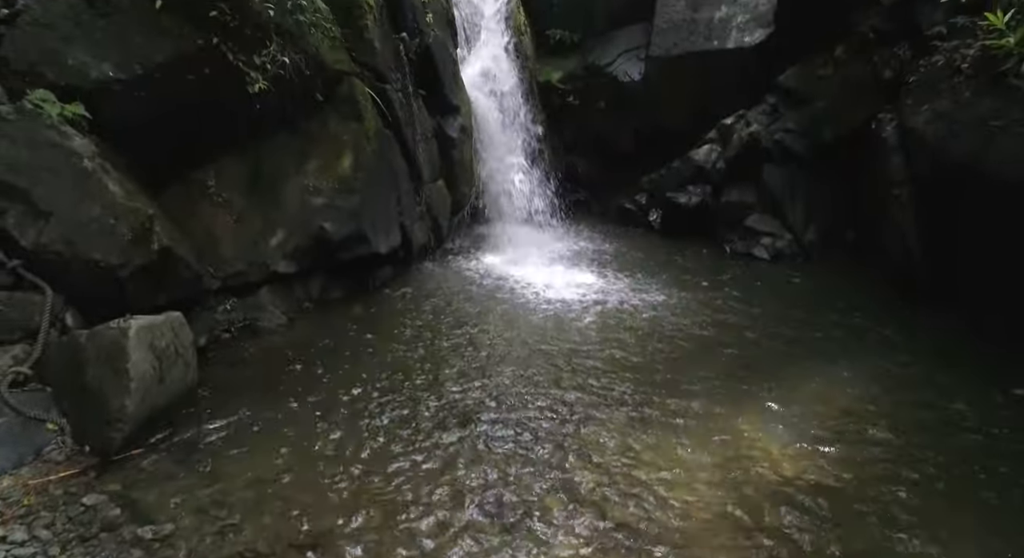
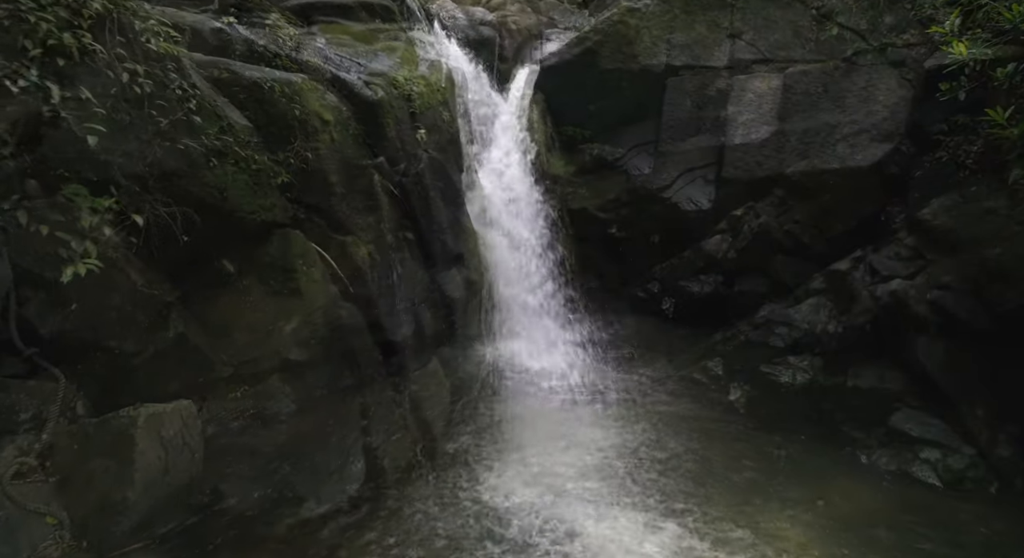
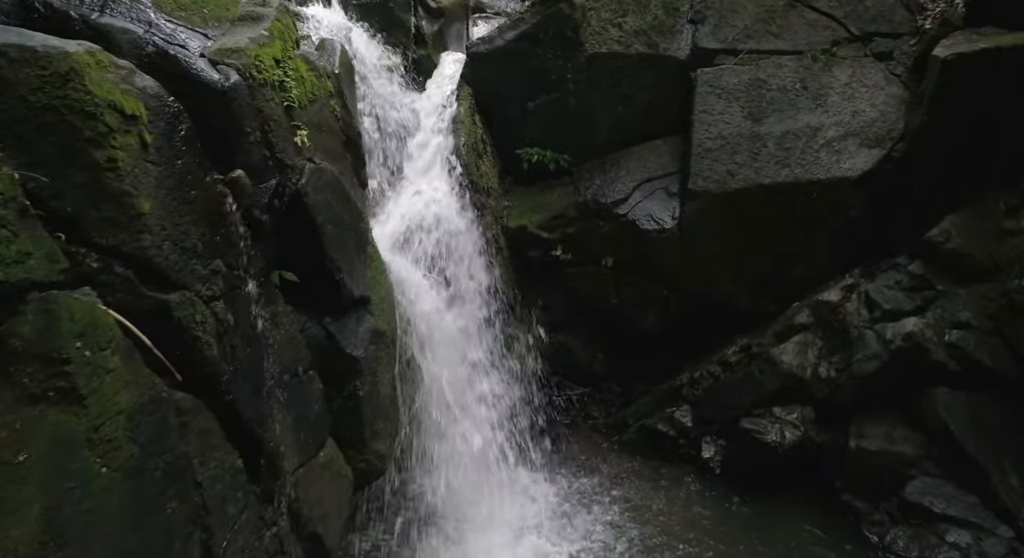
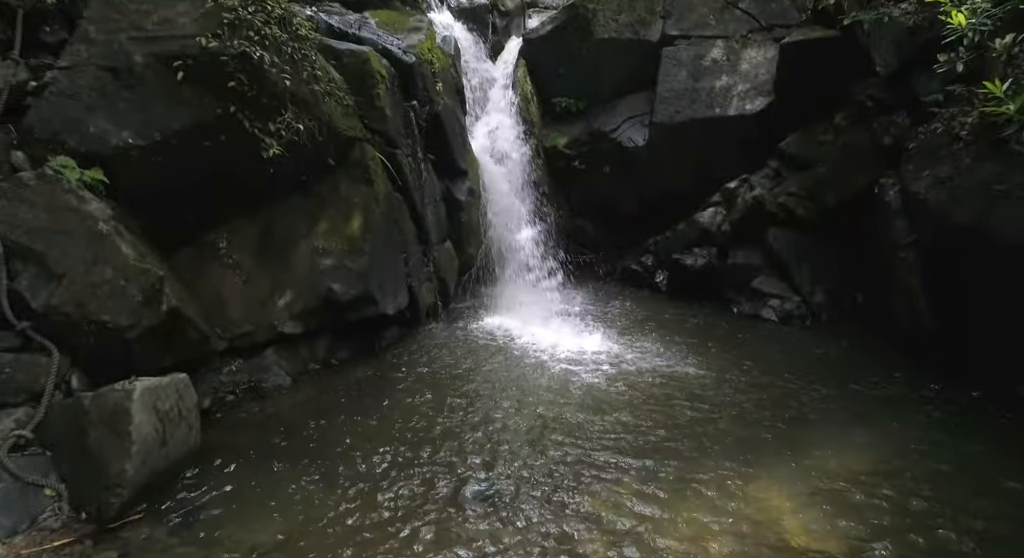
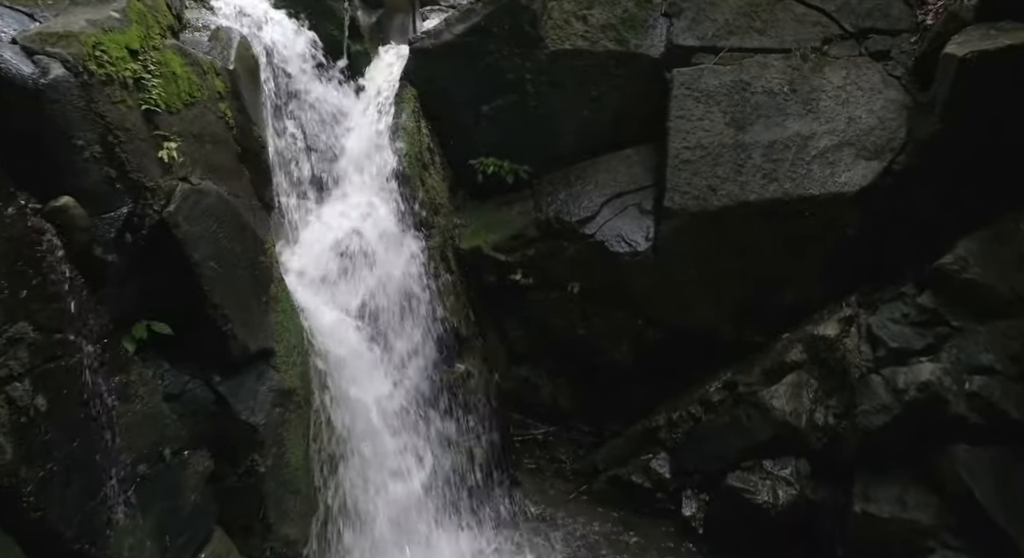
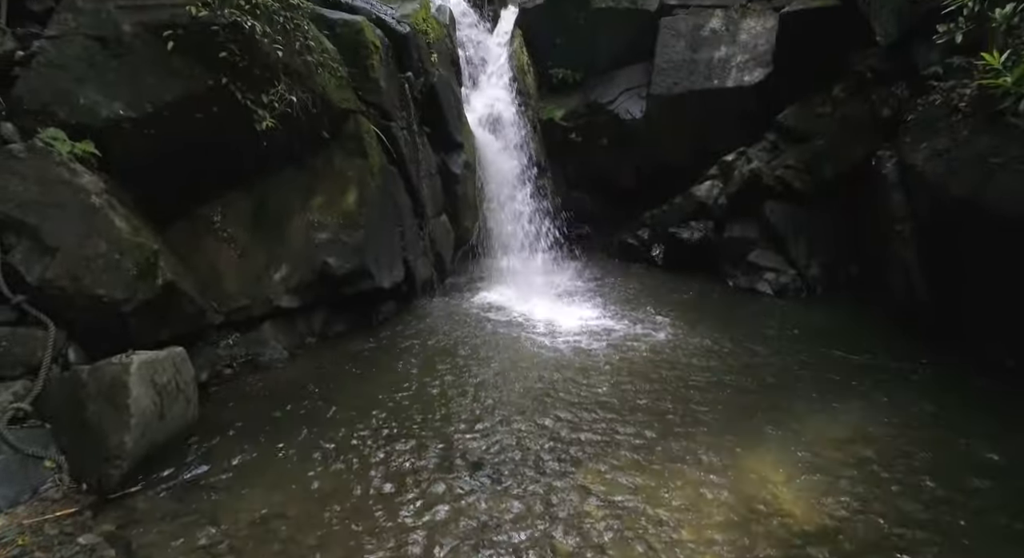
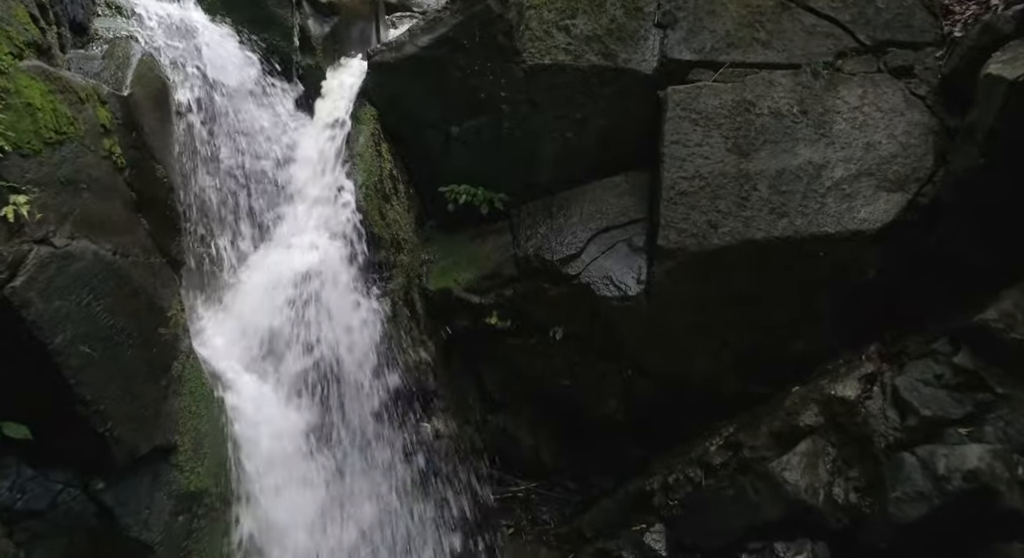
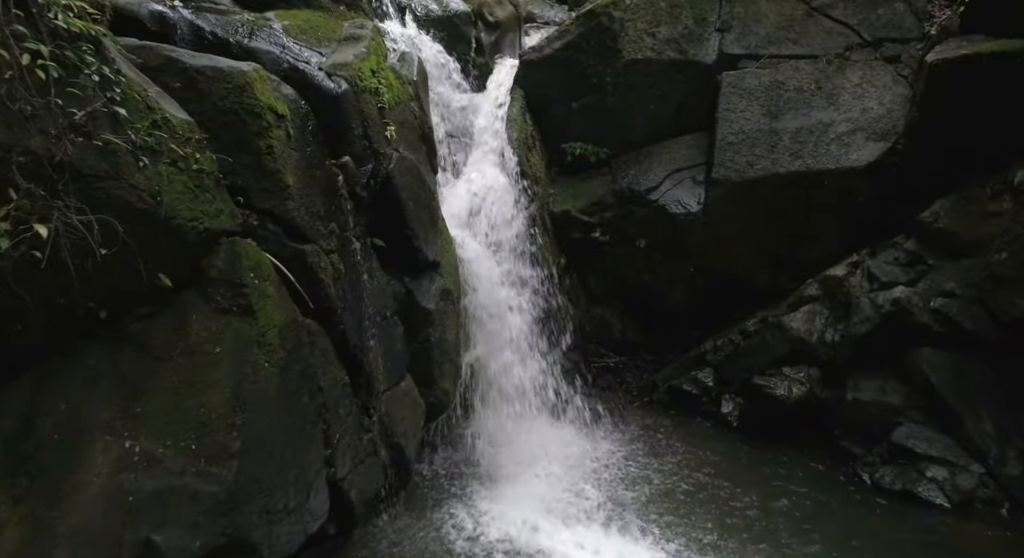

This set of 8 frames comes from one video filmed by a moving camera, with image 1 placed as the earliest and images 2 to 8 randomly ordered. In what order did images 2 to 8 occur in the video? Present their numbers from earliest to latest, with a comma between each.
6, 4, 2, 8, 3, 5, 7
